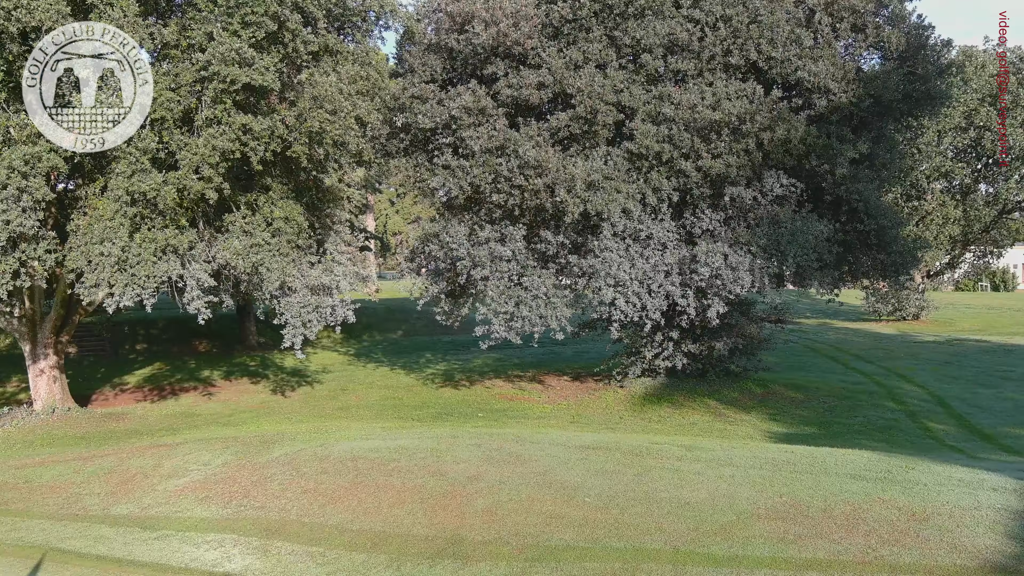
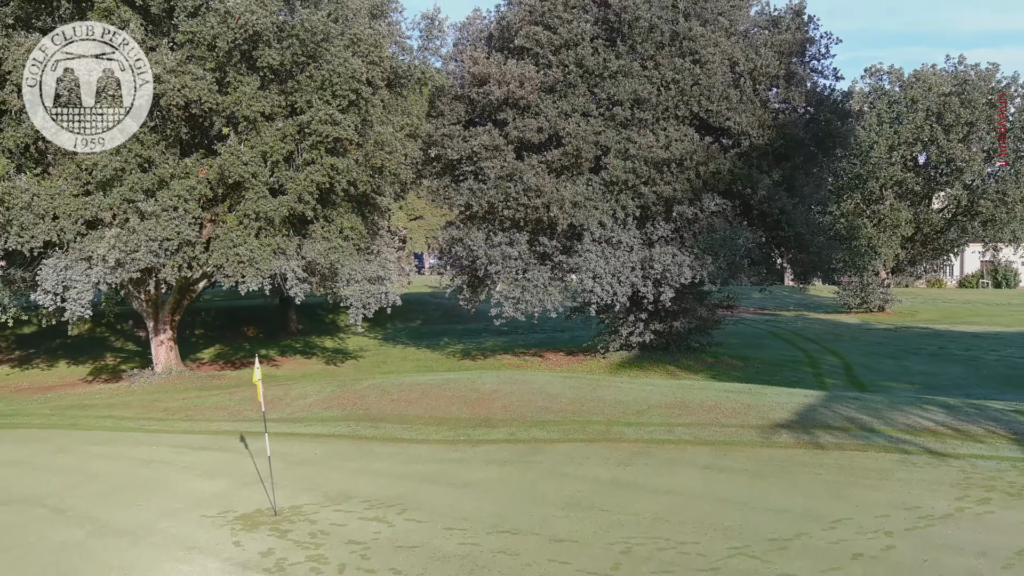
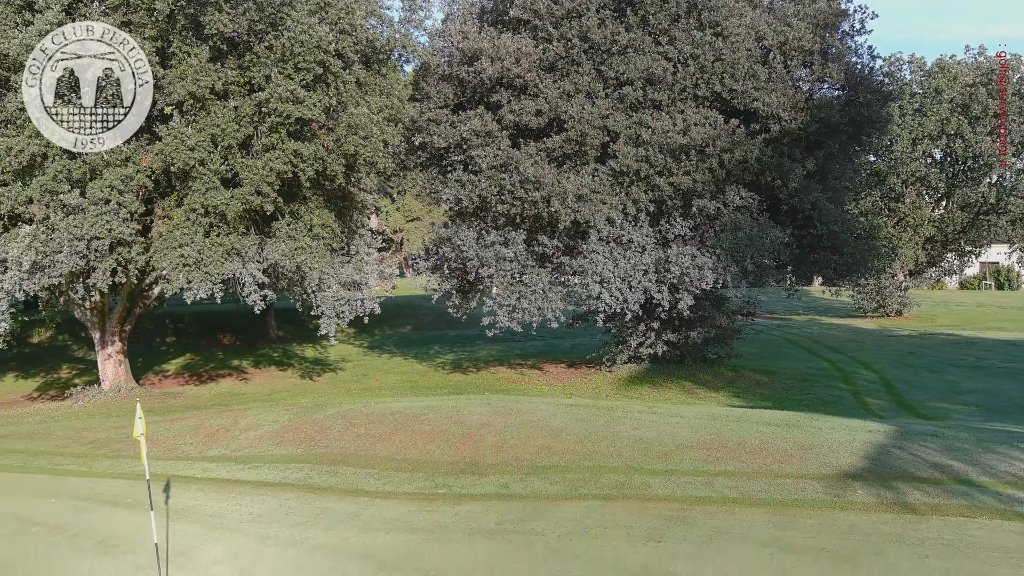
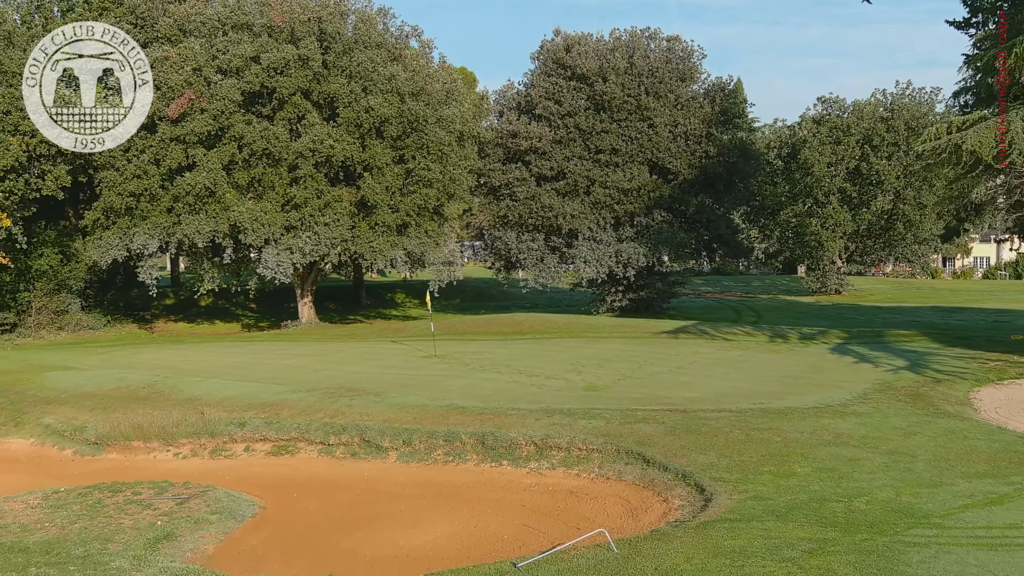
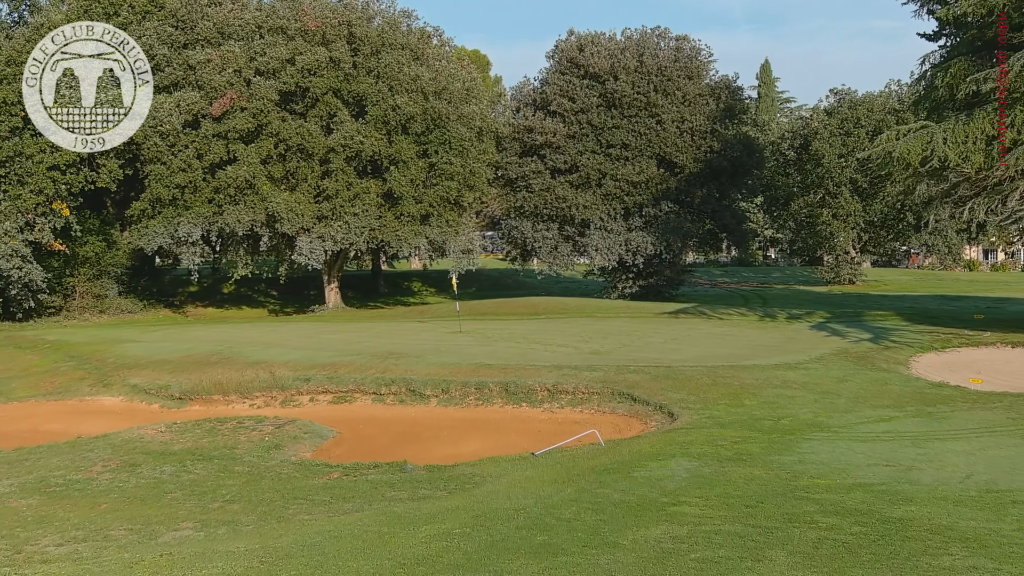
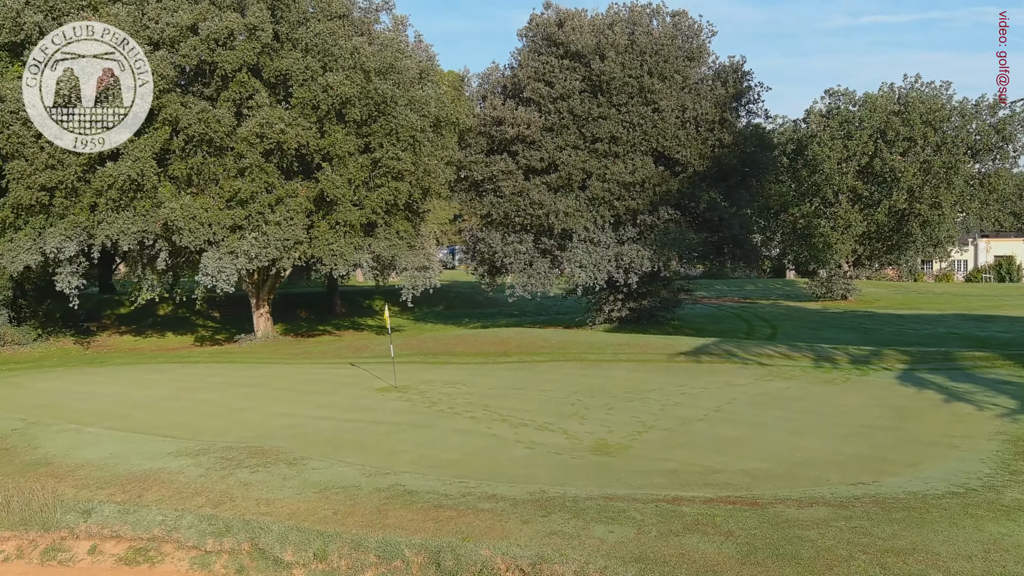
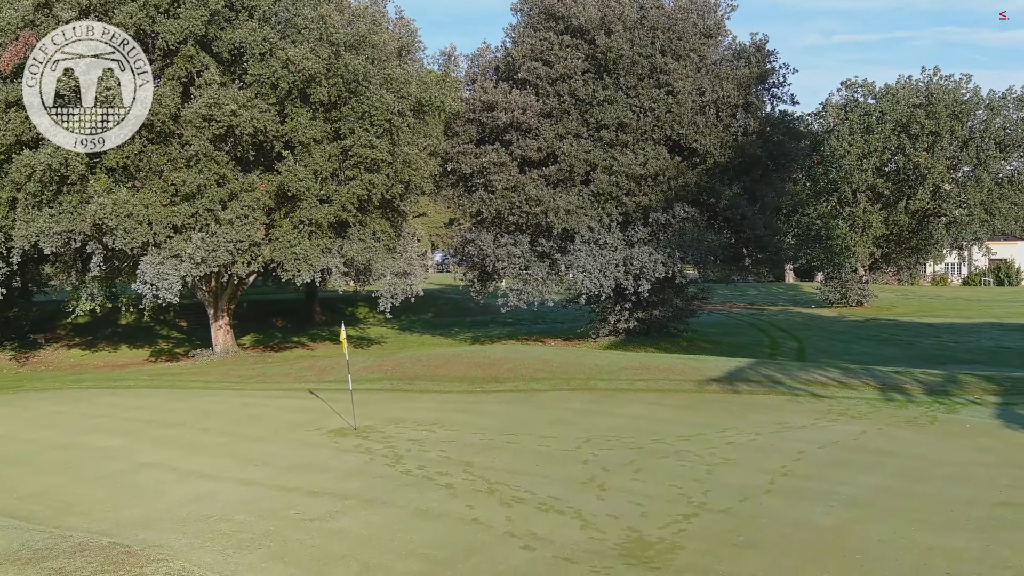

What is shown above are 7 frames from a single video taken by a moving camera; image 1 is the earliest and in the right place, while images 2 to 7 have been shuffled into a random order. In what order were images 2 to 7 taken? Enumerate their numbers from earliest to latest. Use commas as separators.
3, 2, 7, 6, 4, 5
